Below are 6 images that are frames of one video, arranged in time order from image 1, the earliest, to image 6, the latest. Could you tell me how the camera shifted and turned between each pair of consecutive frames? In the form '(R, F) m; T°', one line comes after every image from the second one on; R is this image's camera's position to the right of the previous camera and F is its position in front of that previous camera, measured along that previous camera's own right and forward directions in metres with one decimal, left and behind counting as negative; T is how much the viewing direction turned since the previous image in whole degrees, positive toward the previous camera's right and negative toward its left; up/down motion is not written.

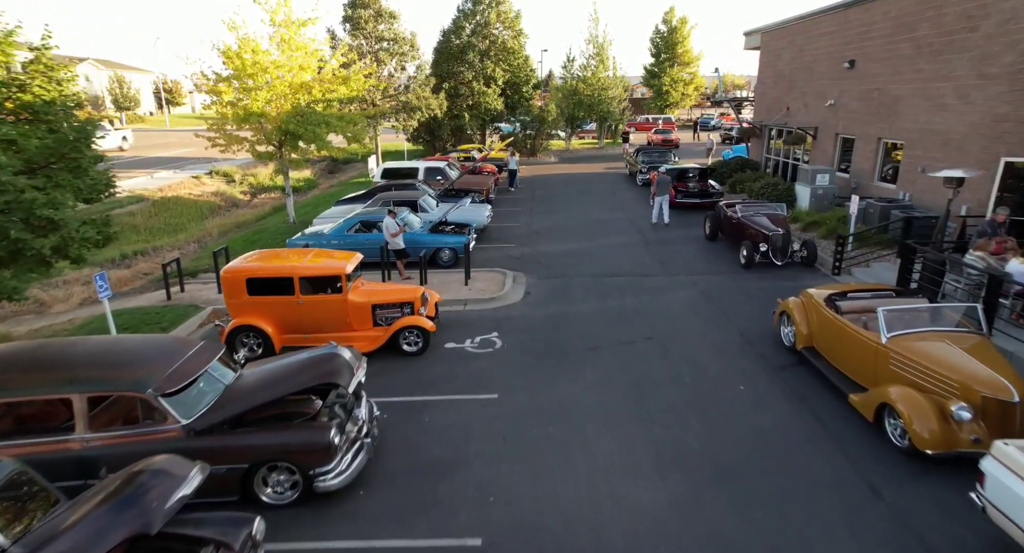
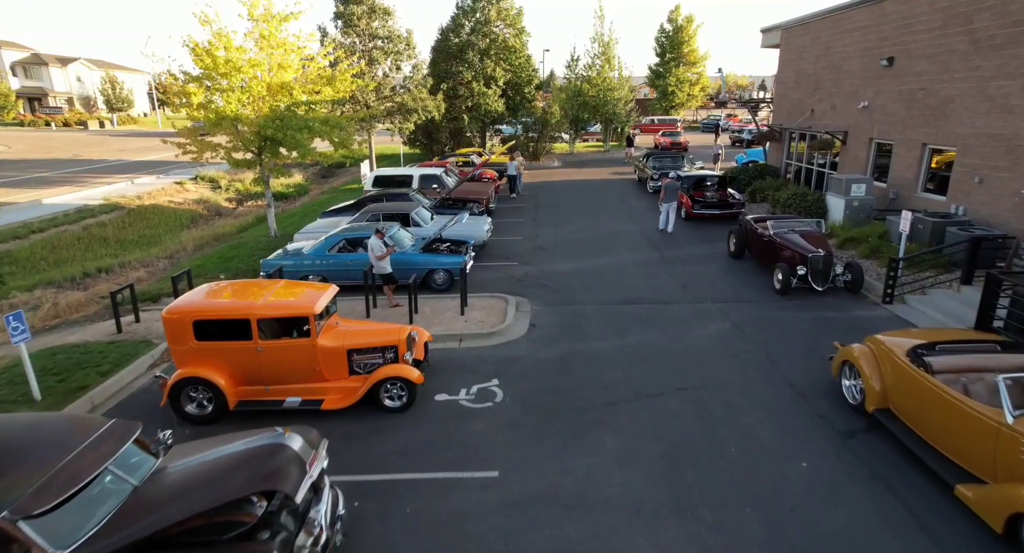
(0.0, +1.6) m; 0°
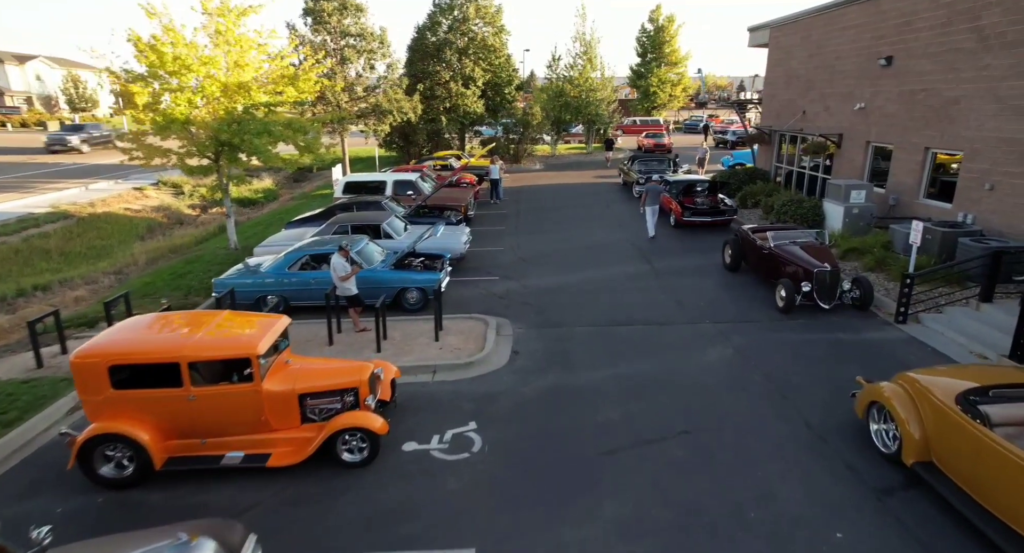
(0.0, +1.0) m; +2°
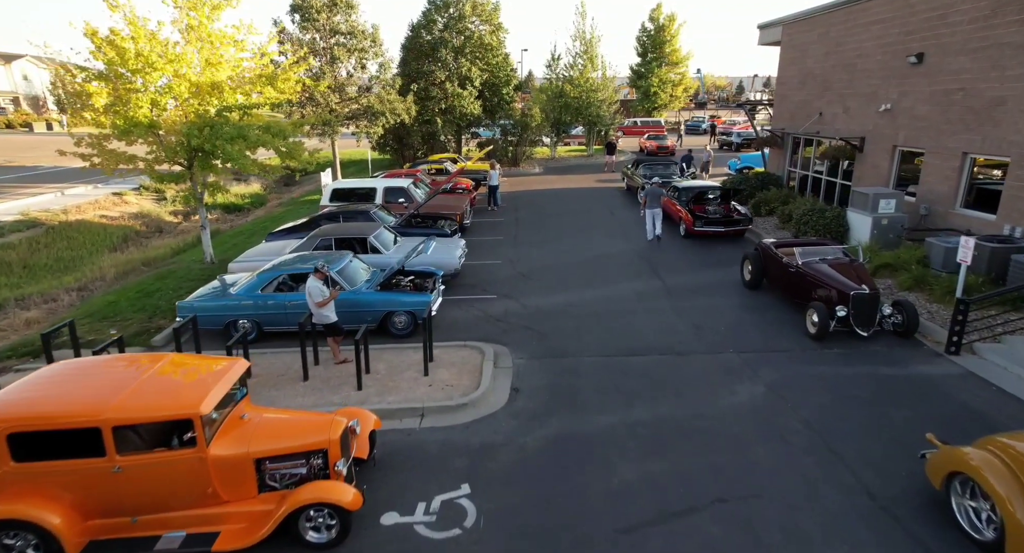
(0.0, +1.1) m; 0°
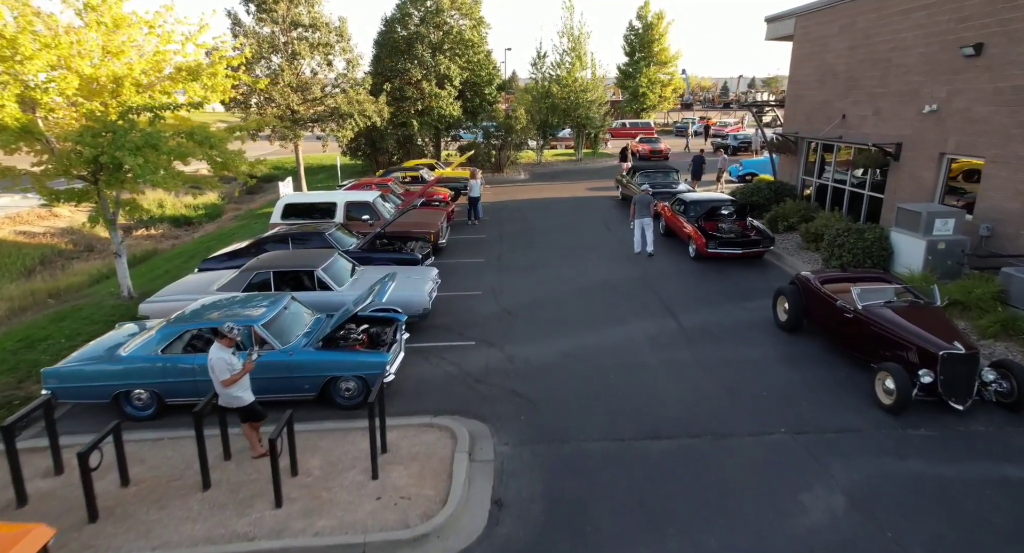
(+0.1, +2.3) m; +1°
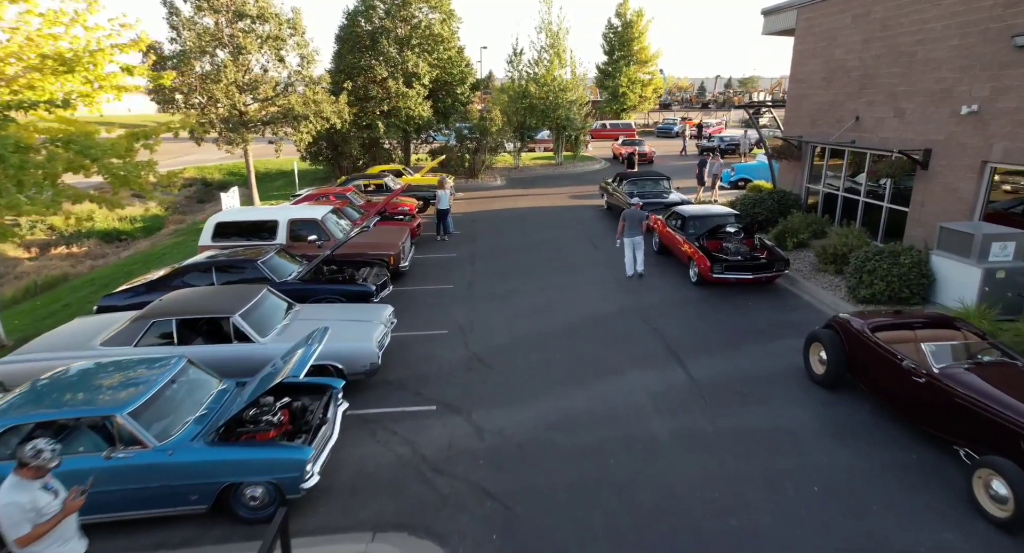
(+0.1, +2.0) m; +2°
